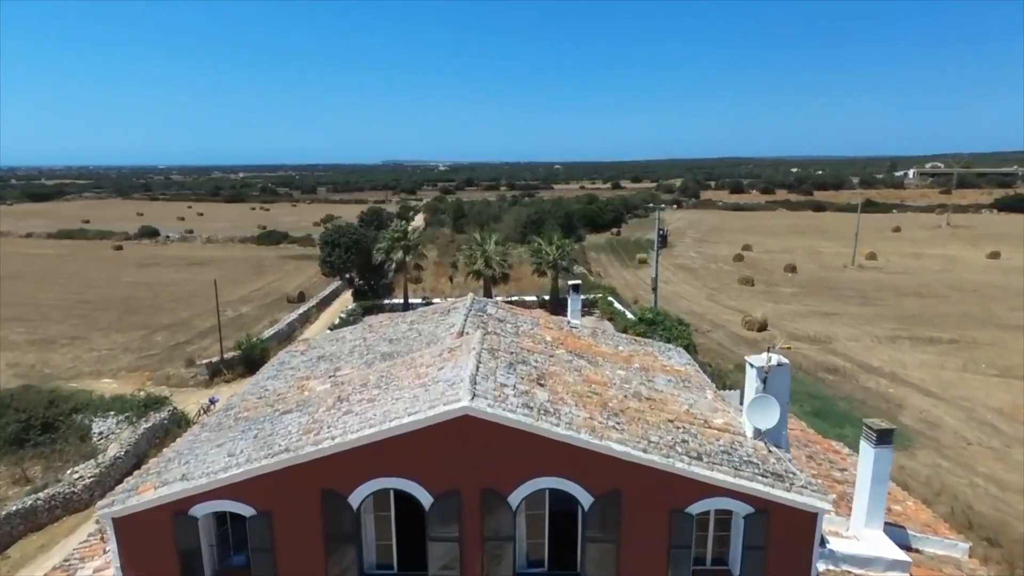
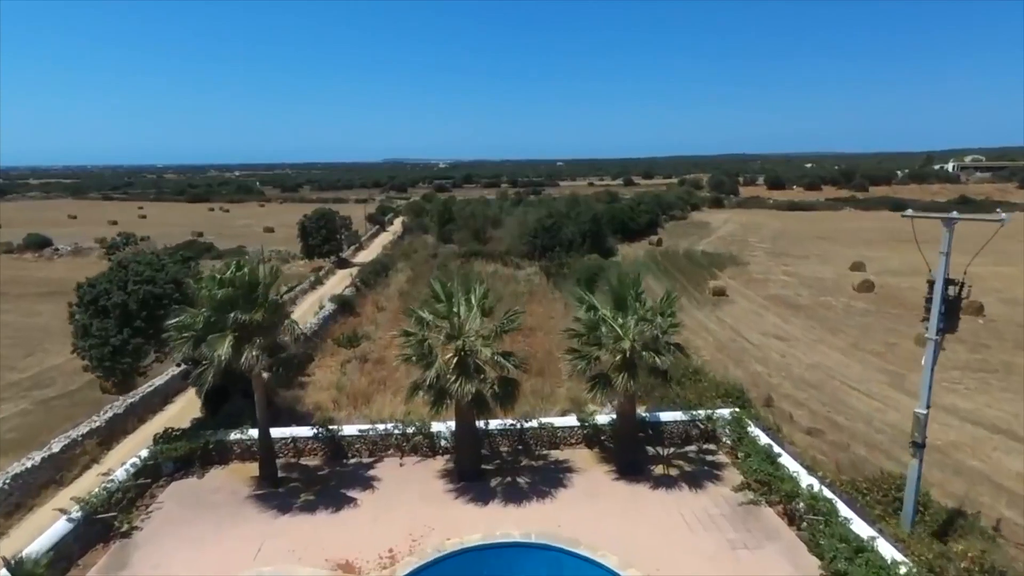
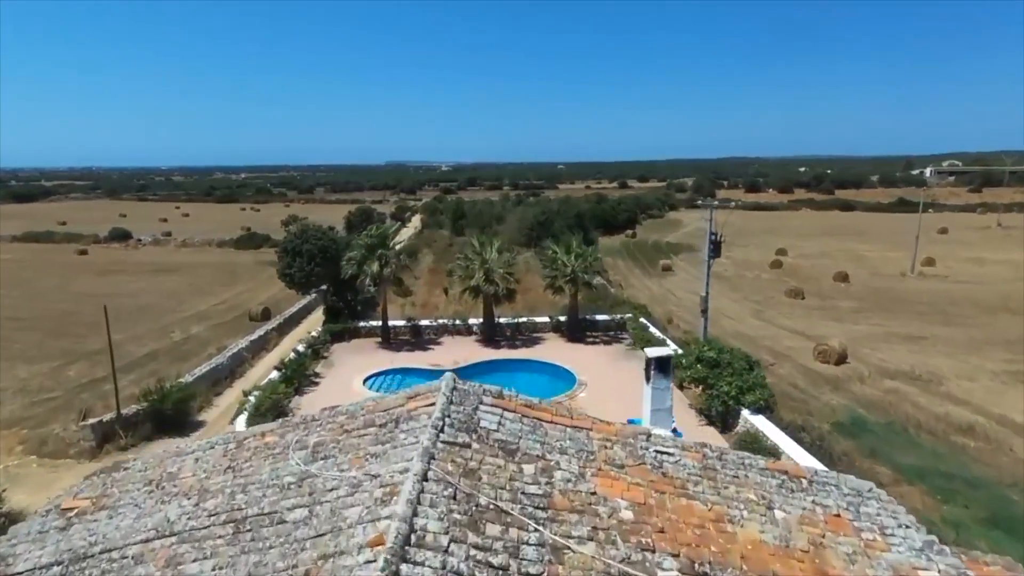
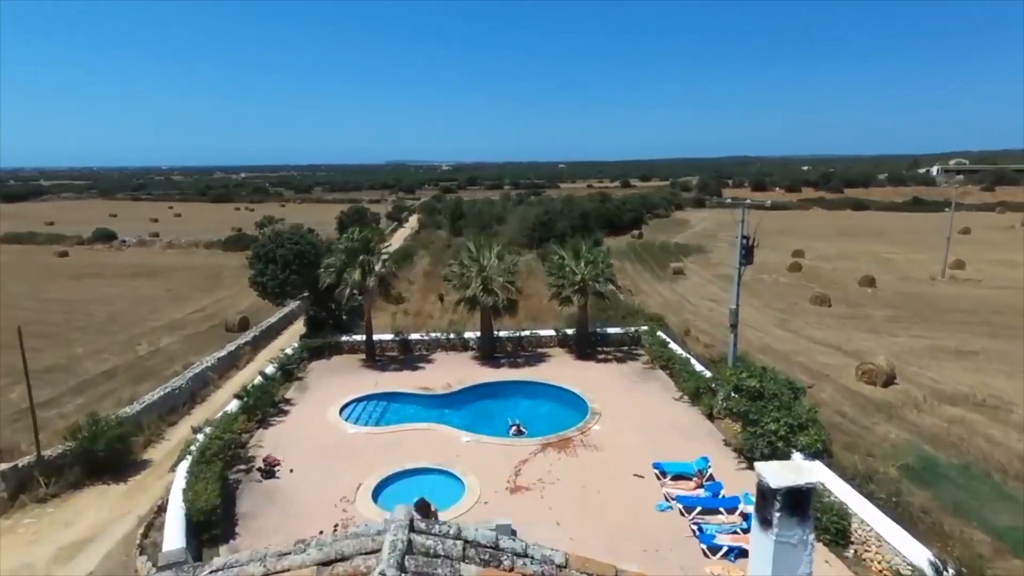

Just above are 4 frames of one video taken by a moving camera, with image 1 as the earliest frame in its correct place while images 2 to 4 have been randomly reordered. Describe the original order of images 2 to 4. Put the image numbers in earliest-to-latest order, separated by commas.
3, 4, 2
